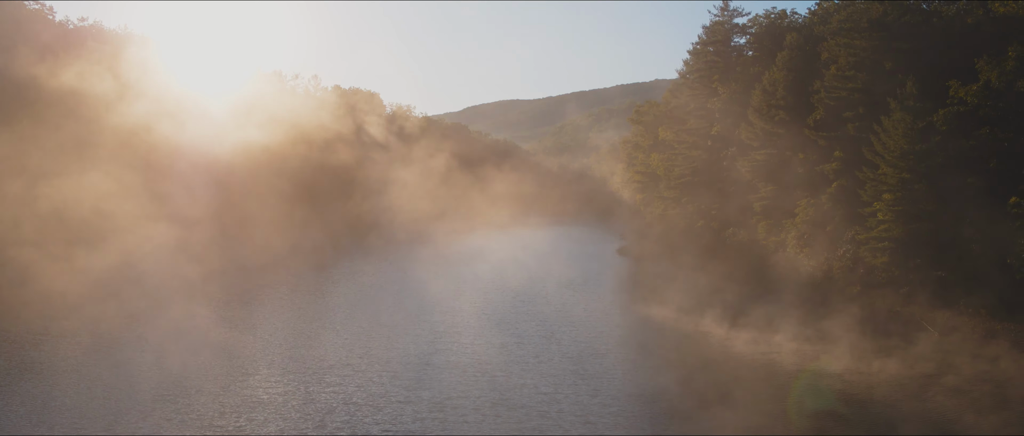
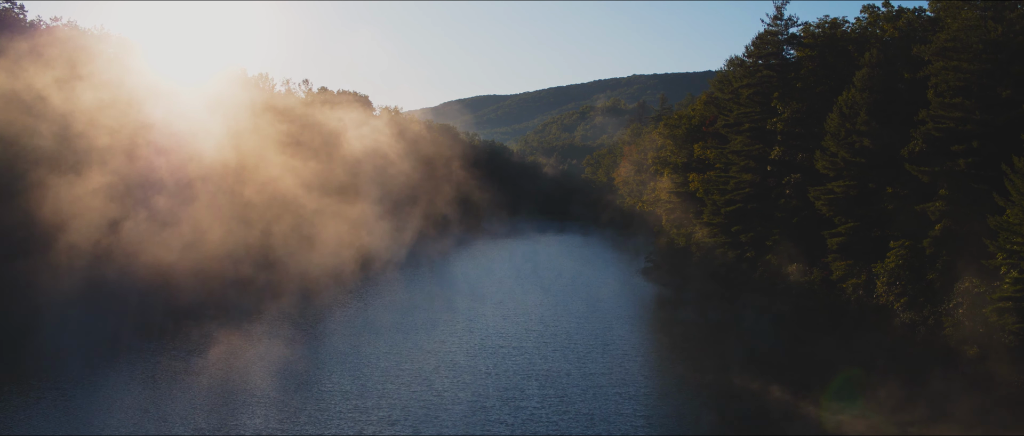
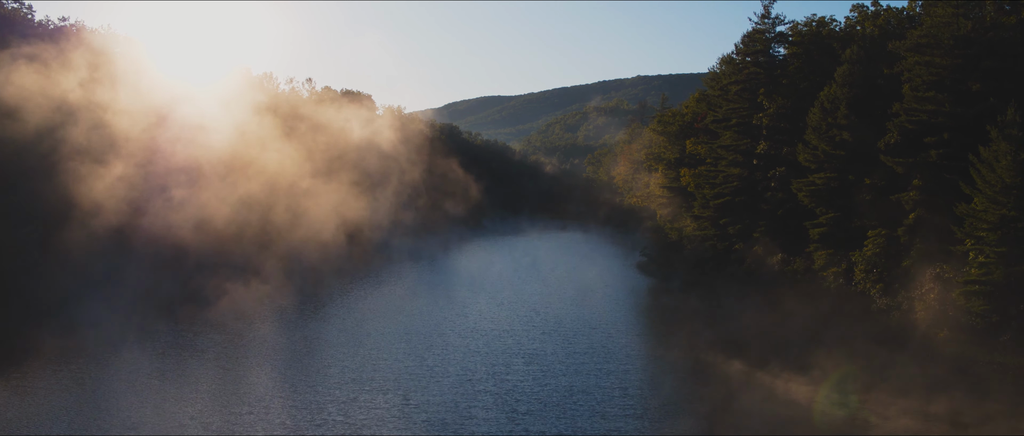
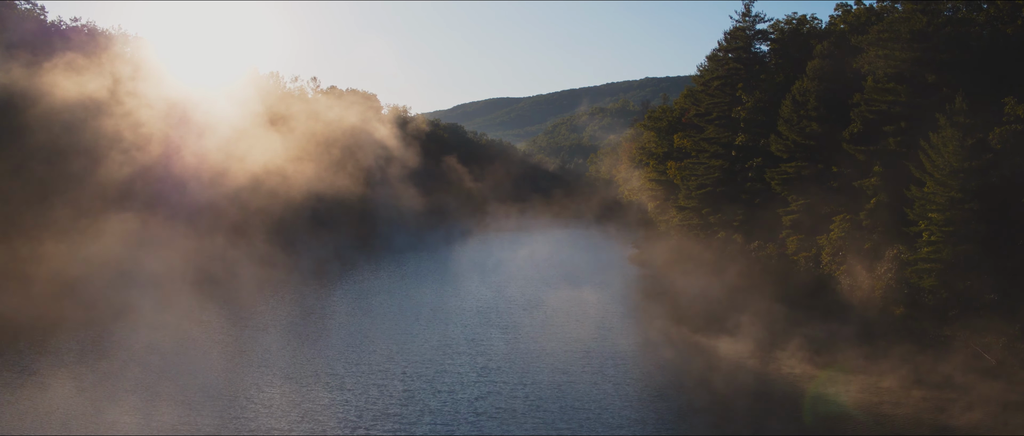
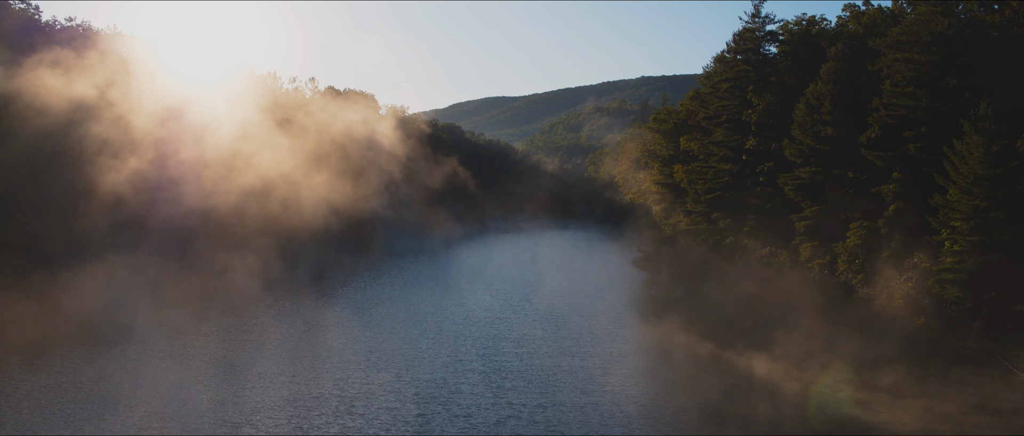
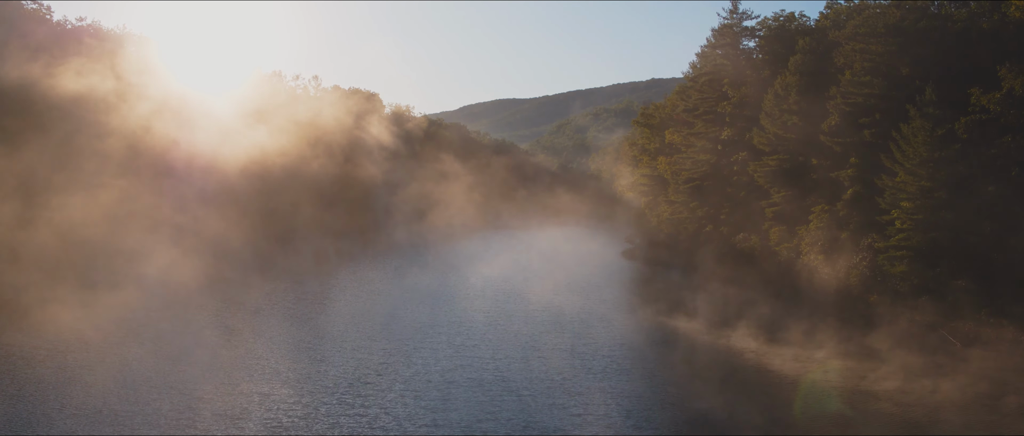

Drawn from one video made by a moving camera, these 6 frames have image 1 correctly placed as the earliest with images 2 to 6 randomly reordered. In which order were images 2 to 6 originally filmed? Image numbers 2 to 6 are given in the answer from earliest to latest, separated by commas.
6, 4, 5, 3, 2
